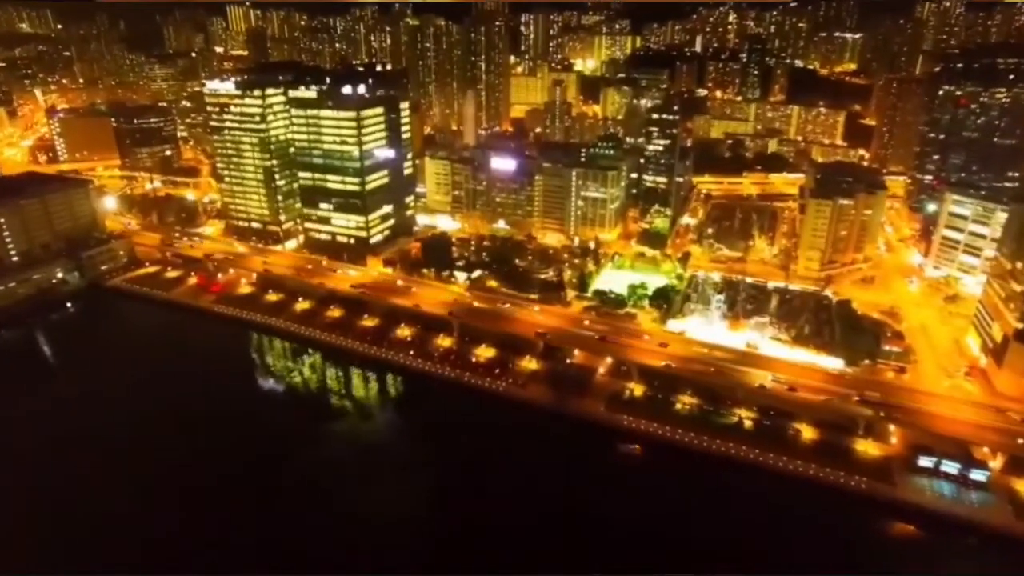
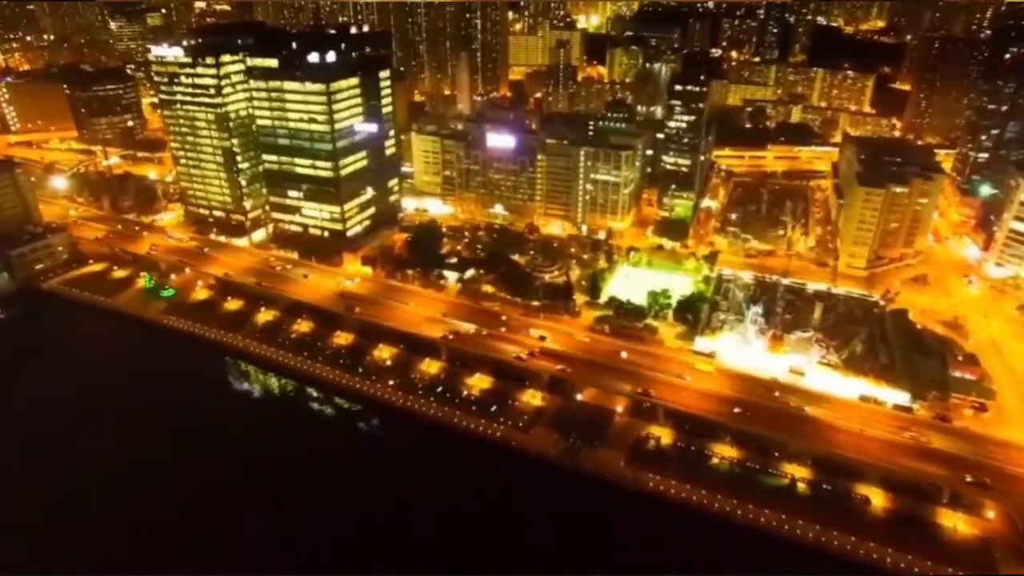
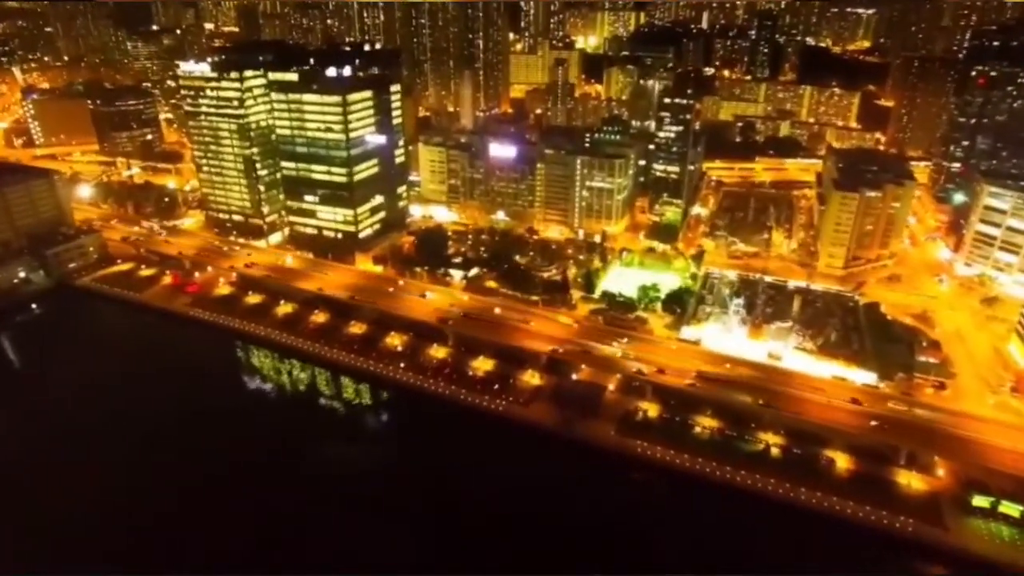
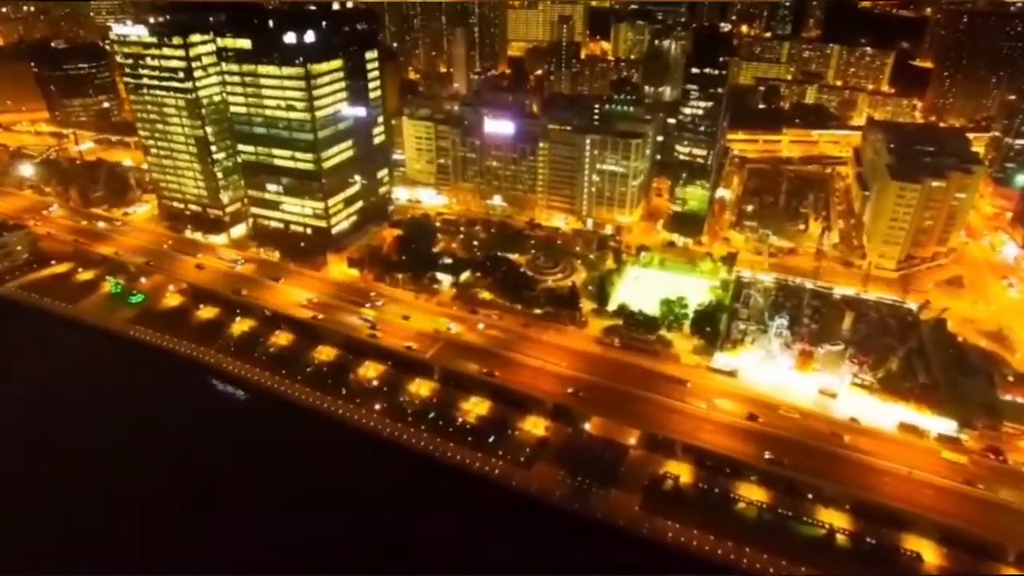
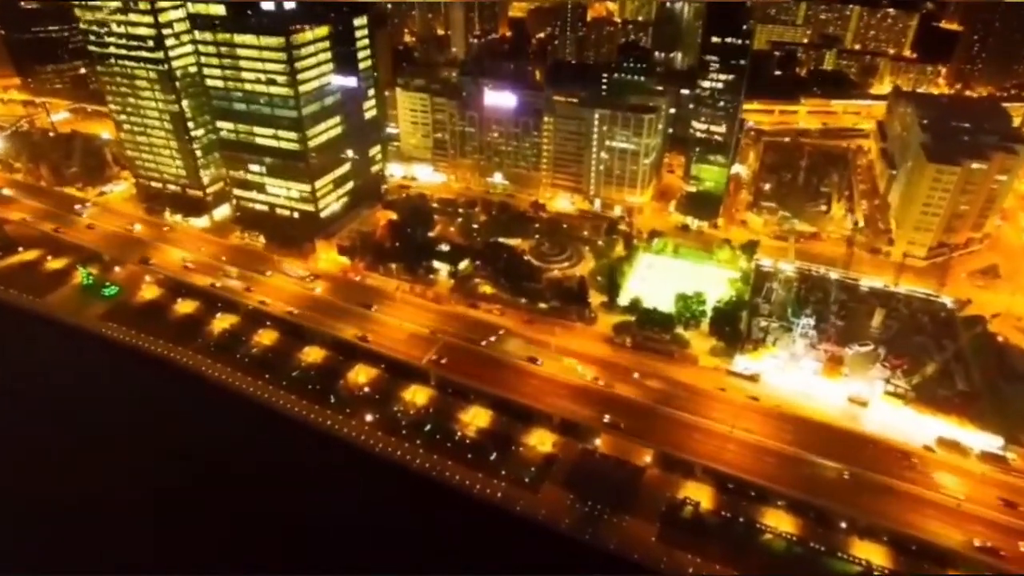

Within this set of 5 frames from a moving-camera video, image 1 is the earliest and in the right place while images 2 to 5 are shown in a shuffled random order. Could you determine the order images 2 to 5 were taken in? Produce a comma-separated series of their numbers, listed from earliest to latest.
3, 2, 4, 5
